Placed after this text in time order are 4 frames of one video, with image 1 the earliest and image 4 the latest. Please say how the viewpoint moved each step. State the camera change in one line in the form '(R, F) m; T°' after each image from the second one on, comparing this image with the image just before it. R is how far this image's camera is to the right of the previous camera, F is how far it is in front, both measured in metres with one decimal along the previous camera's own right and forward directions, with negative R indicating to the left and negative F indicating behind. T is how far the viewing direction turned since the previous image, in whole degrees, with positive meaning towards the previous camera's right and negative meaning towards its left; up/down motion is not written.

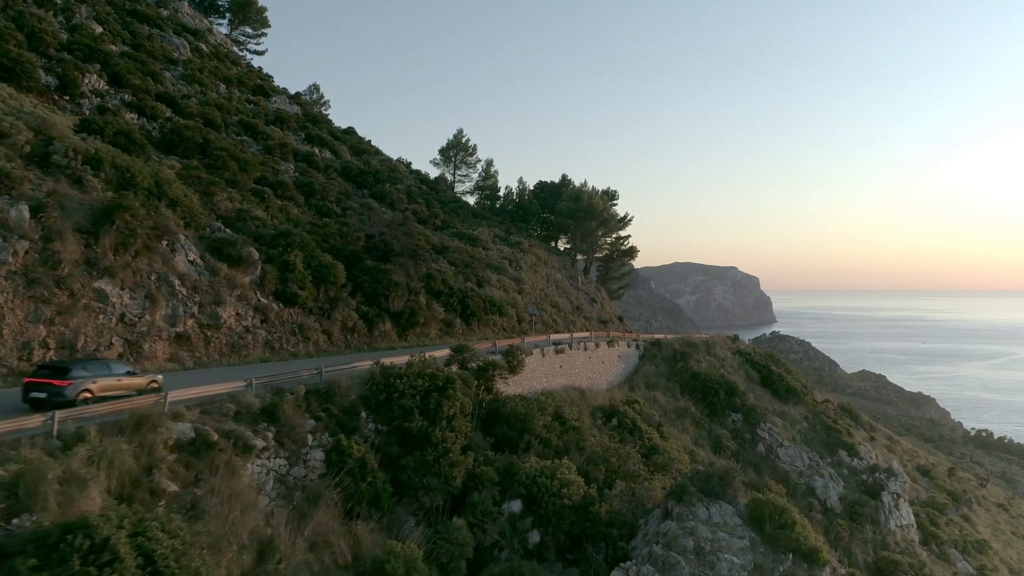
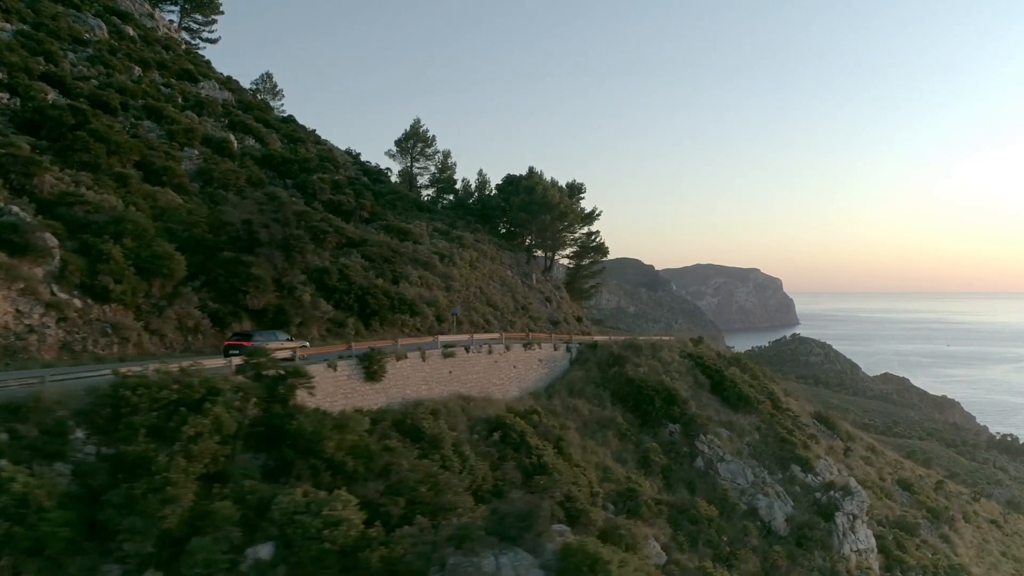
(+2.8, +2.4) m; -1°
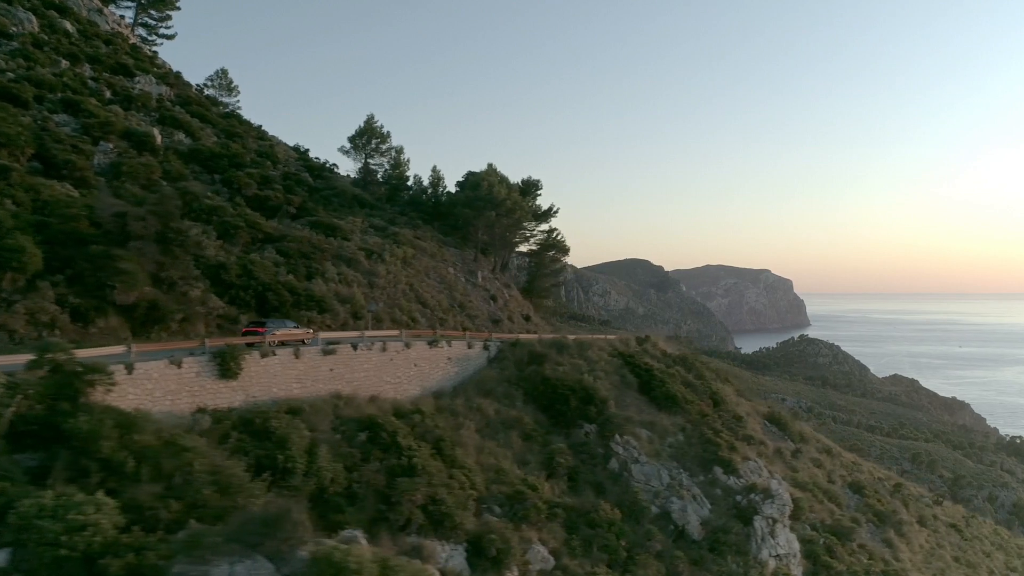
(+2.5, +0.6) m; -1°
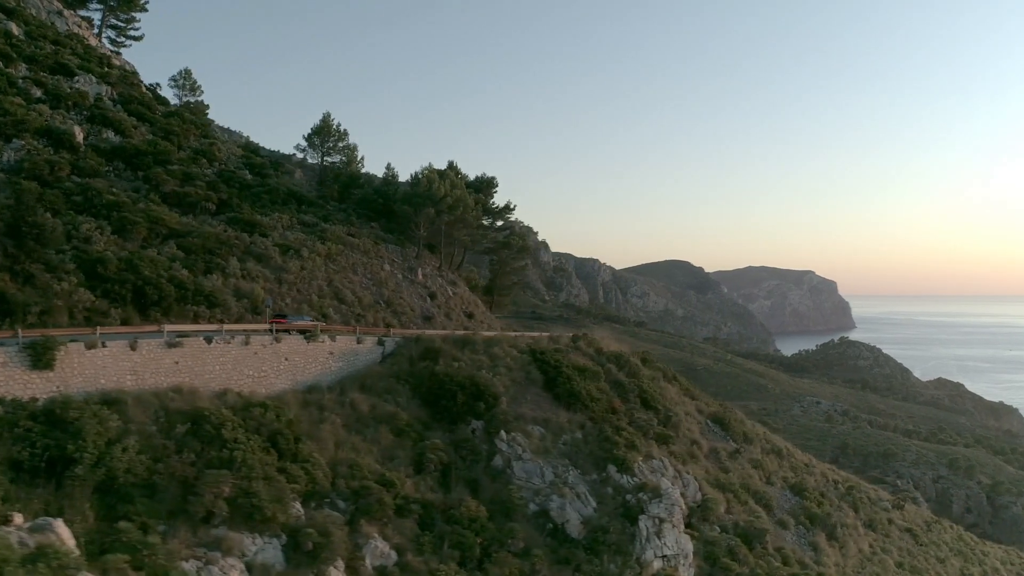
(+3.8, +0.3) m; -3°
